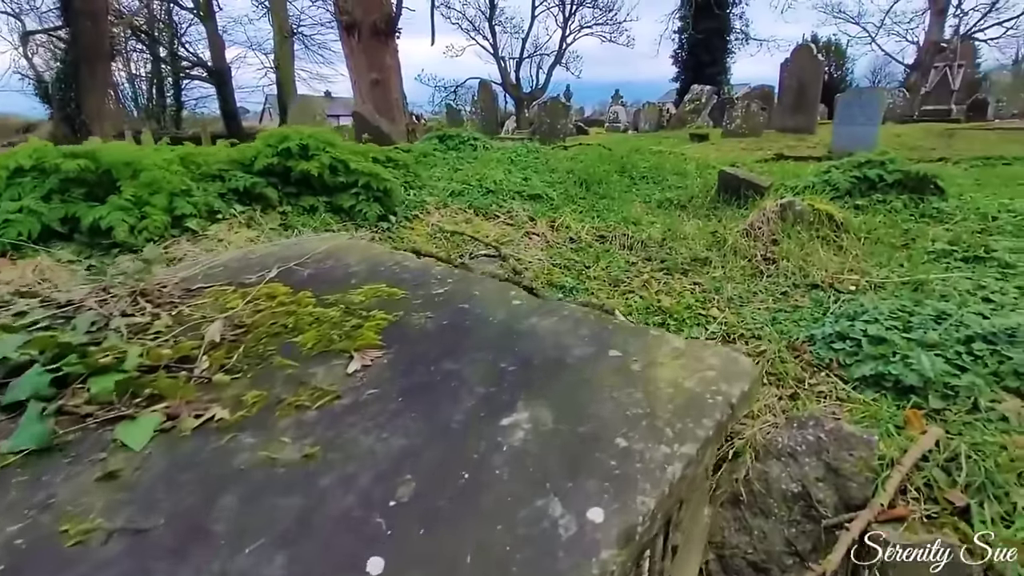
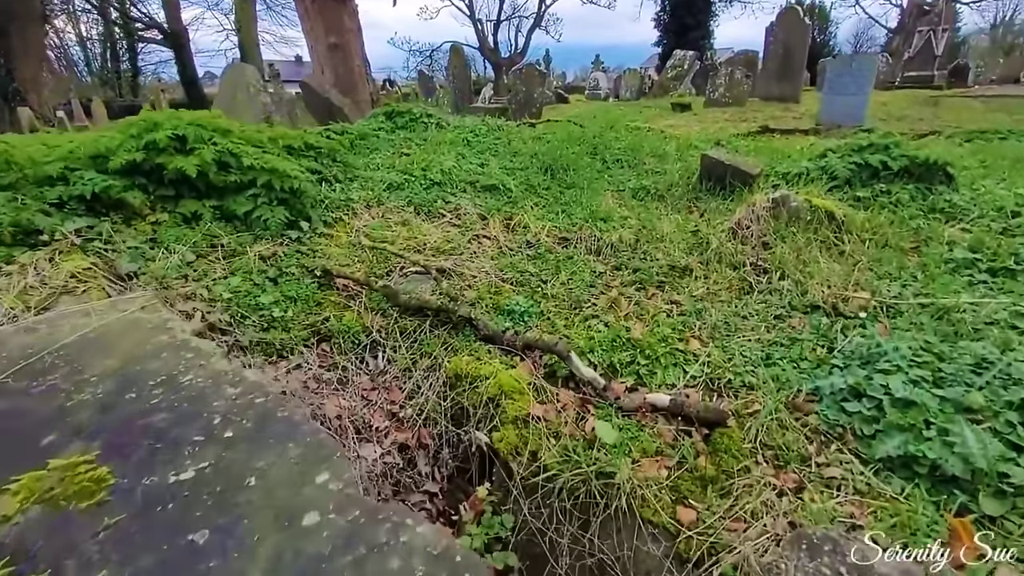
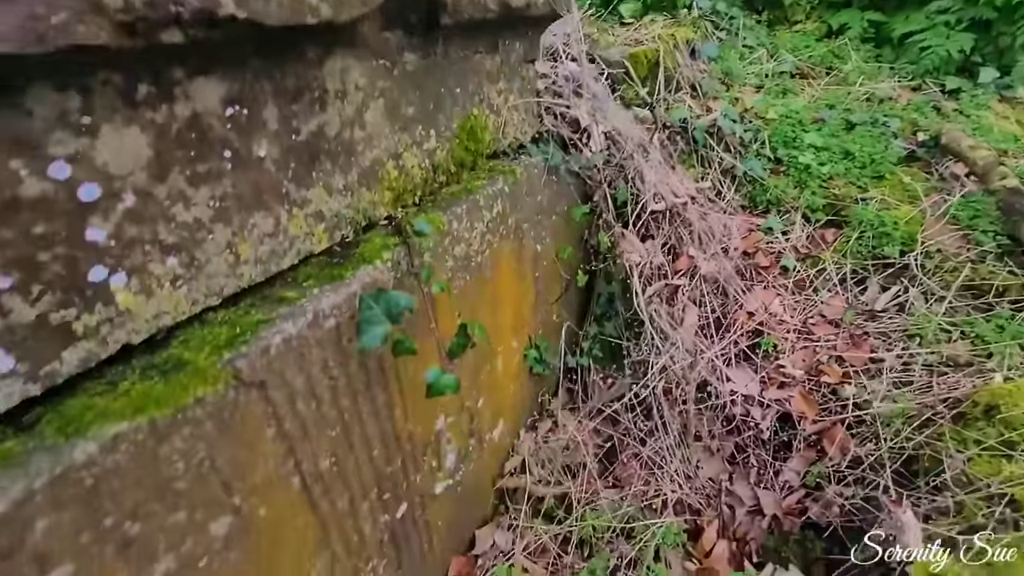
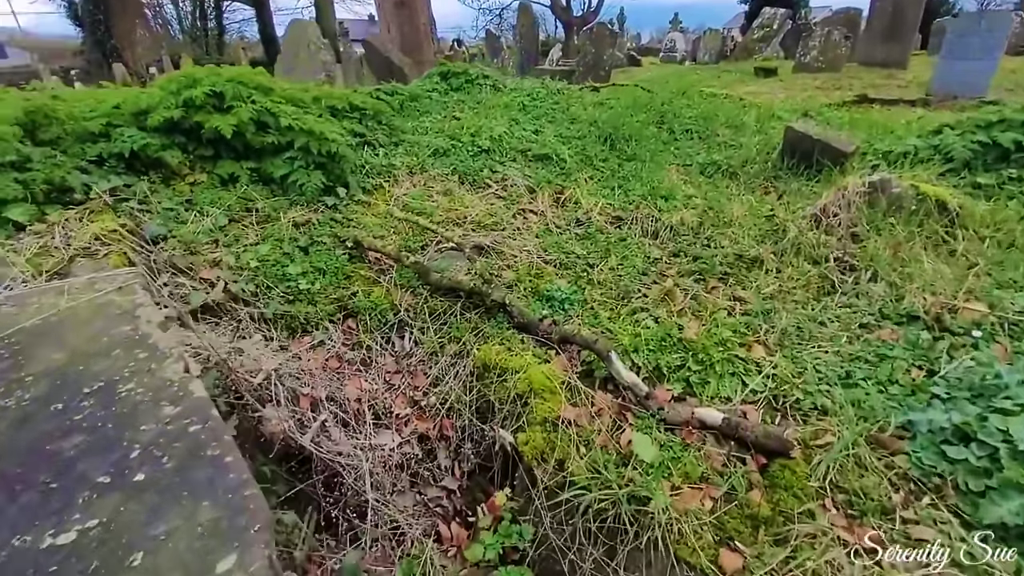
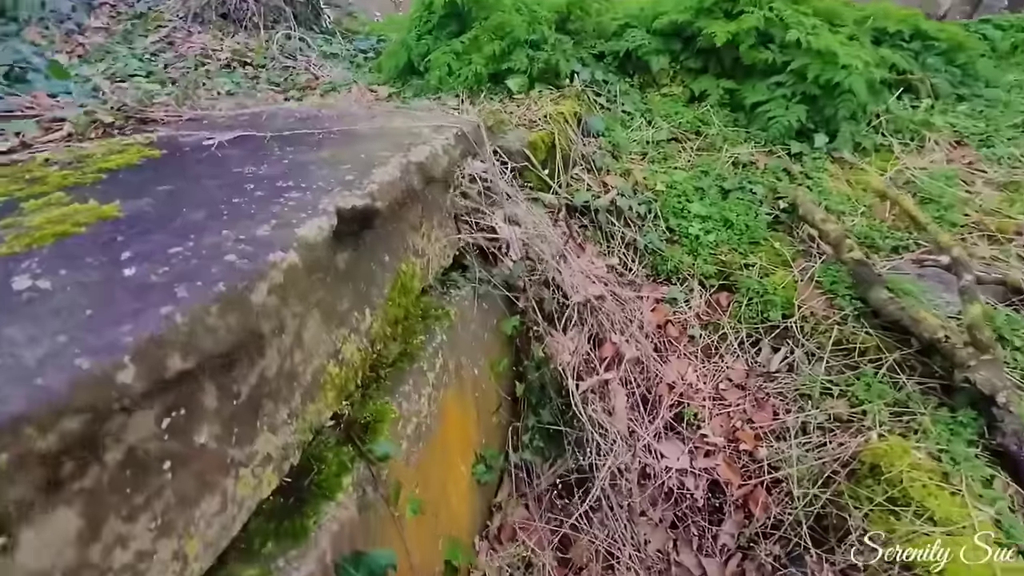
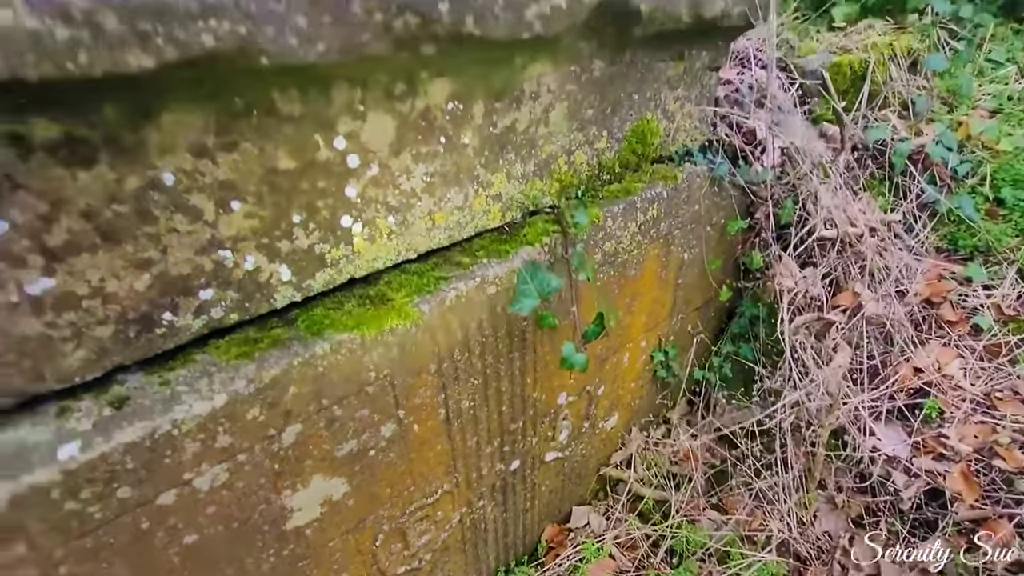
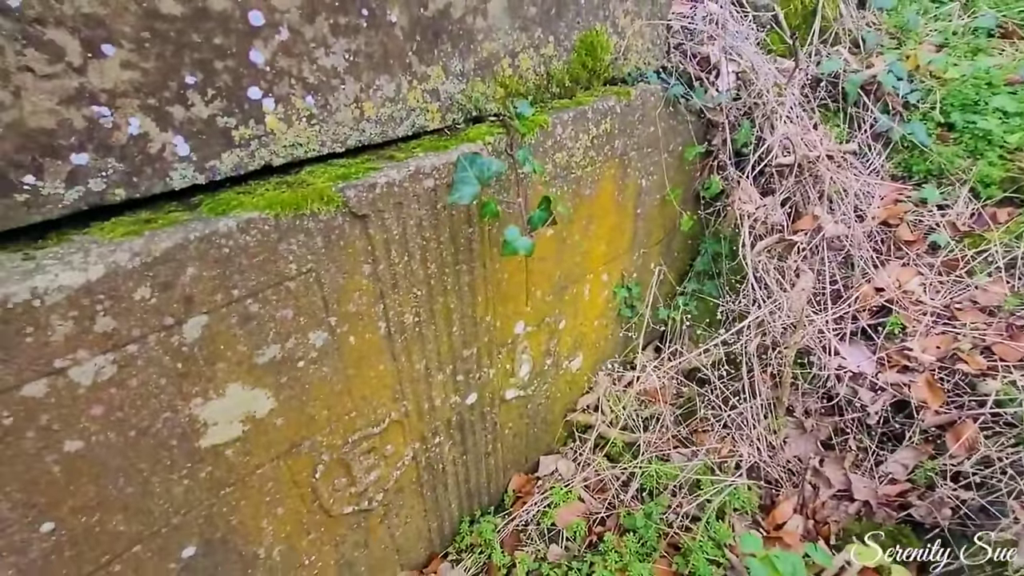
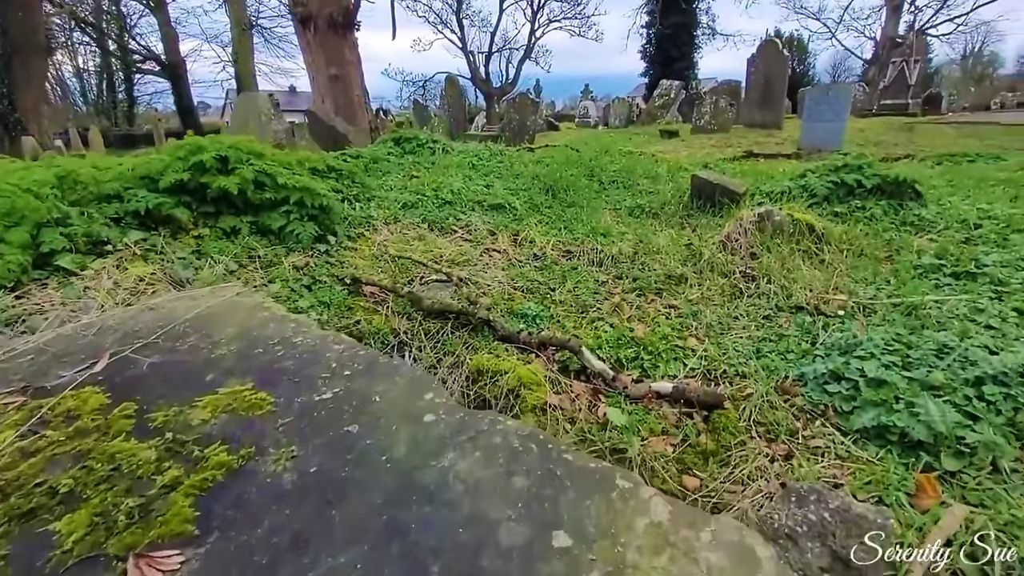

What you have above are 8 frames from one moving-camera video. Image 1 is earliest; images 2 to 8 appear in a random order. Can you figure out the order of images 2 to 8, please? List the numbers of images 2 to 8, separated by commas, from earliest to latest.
8, 2, 4, 5, 3, 7, 6
